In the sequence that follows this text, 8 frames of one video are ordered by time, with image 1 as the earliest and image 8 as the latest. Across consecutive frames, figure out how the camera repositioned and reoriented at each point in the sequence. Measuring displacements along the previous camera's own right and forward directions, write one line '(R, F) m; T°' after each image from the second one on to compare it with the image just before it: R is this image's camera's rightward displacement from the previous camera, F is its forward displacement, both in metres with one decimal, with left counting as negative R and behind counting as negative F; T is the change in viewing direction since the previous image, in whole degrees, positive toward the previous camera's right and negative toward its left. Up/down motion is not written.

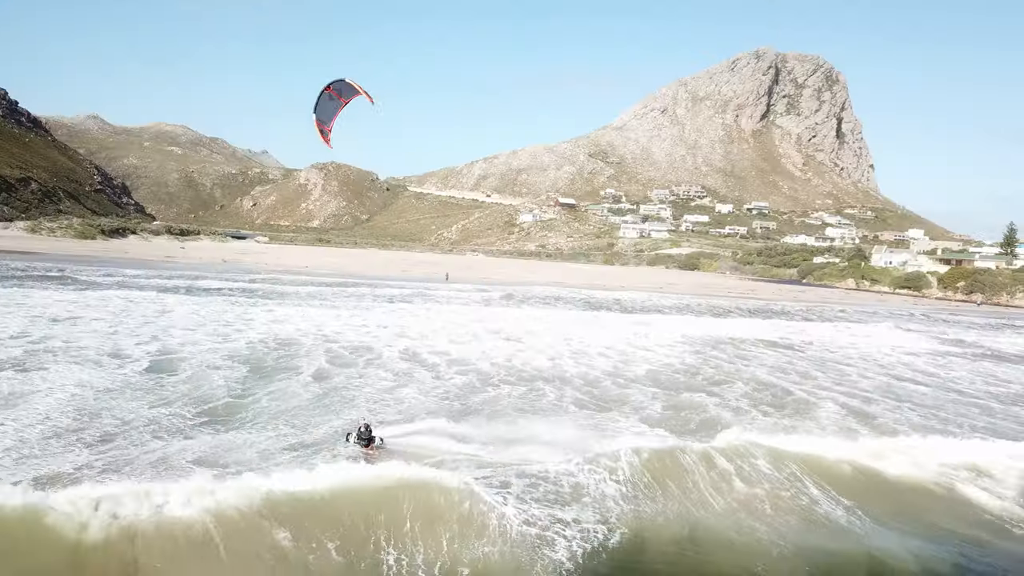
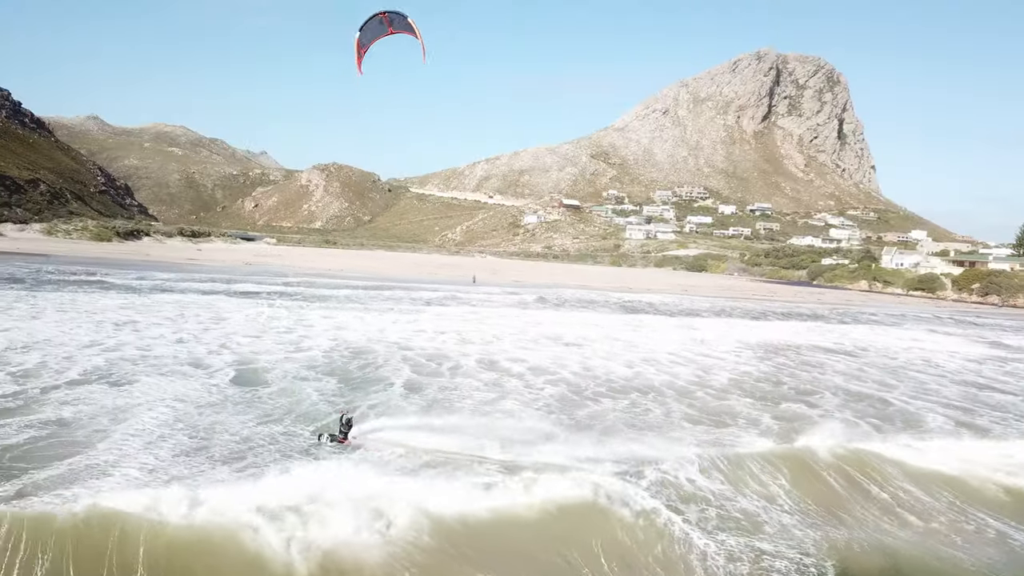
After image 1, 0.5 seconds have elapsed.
(-1.0, +0.3) m; 0°
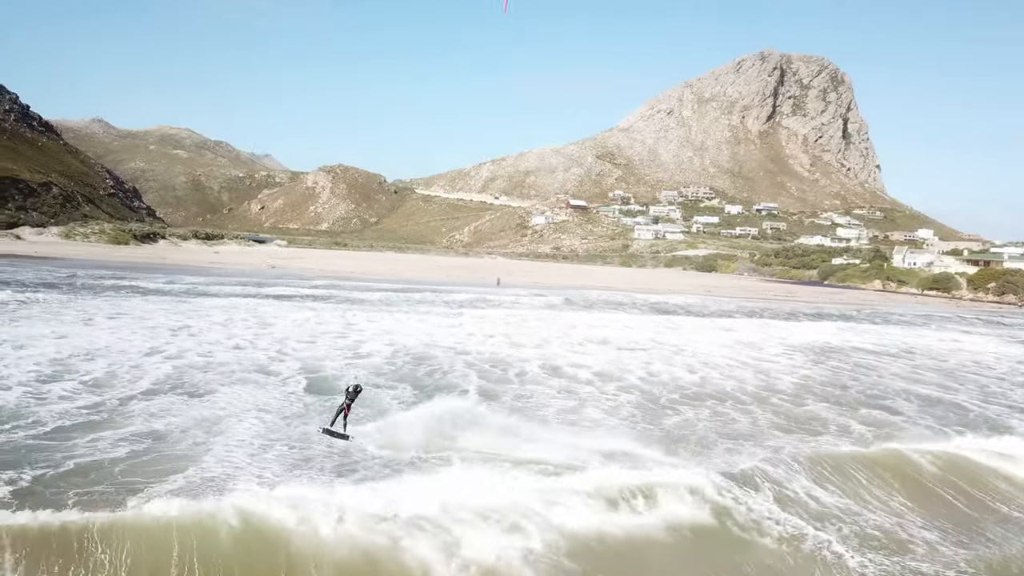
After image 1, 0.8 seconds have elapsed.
(-0.7, +0.2) m; 0°
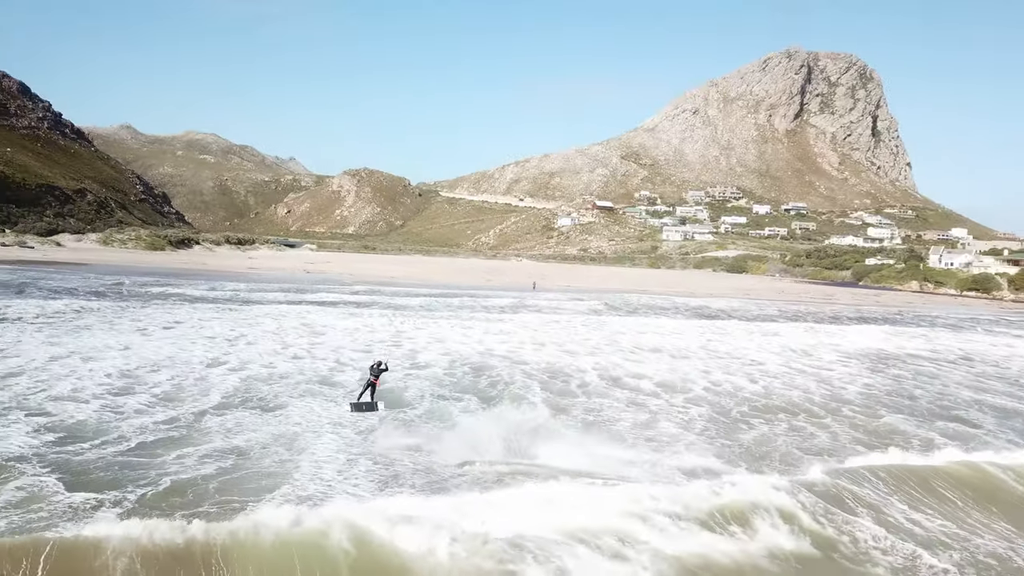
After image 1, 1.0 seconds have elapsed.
(-0.4, +0.1) m; -2°
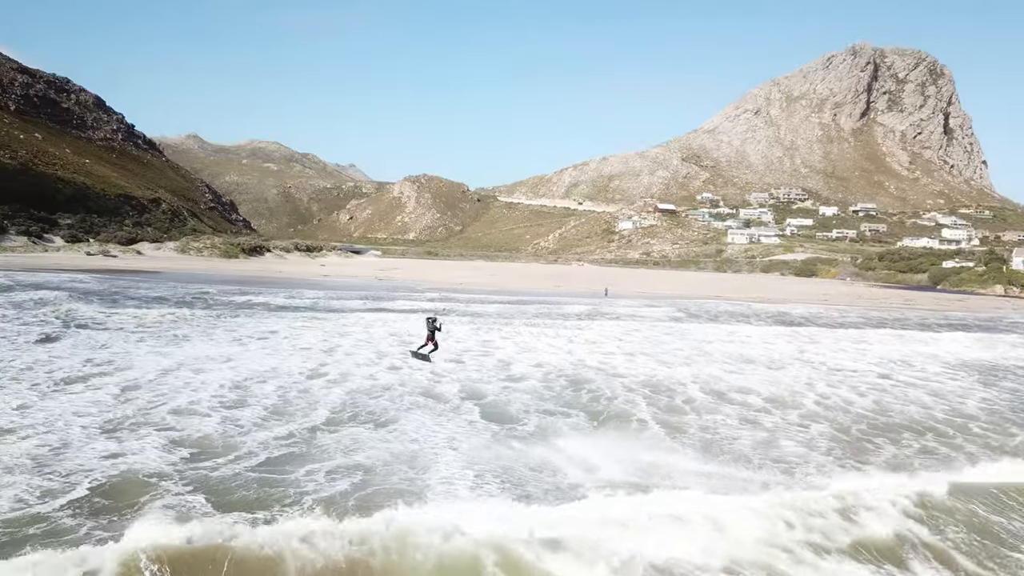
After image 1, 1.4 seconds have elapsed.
(-0.5, +0.2) m; -4°
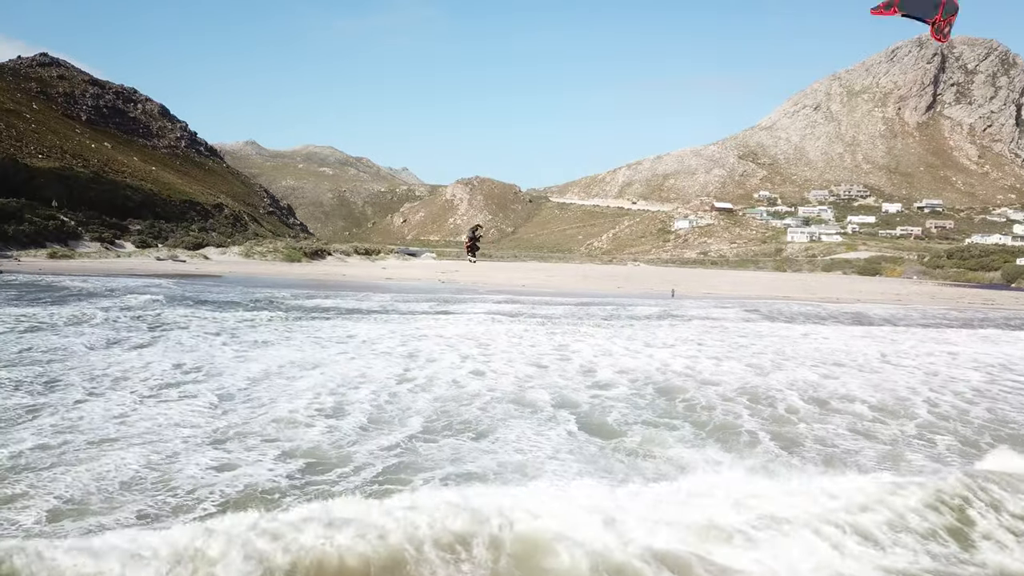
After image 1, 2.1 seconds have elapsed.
(-0.4, +0.1) m; -4°
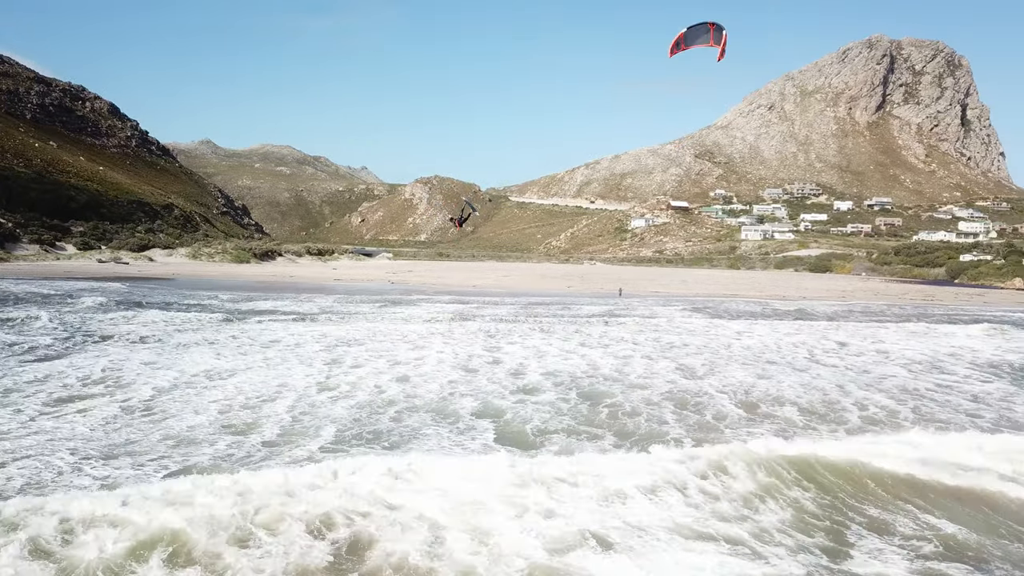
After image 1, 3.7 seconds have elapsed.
(+0.4, +0.1) m; +3°
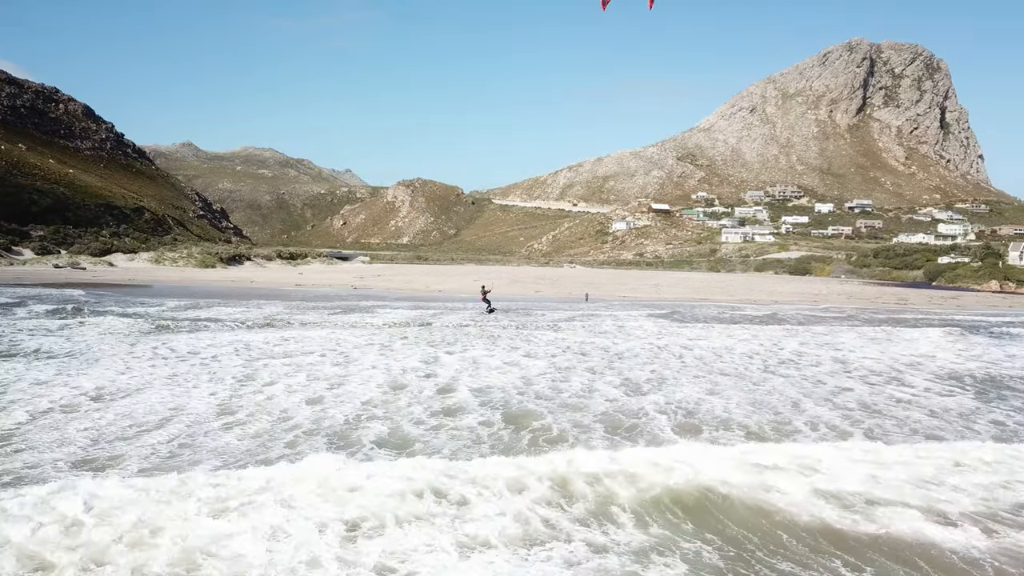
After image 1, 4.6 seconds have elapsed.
(+0.7, +0.7) m; +1°
